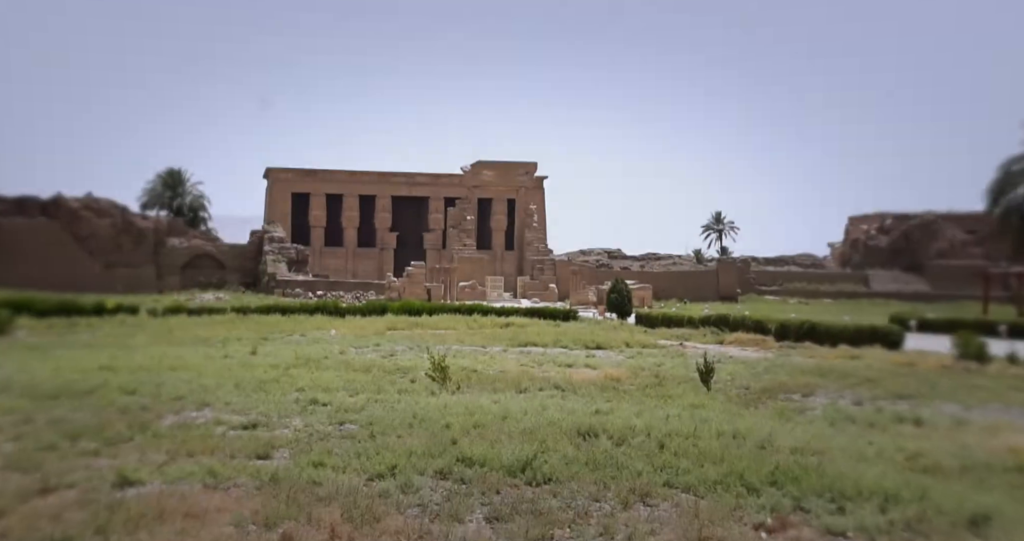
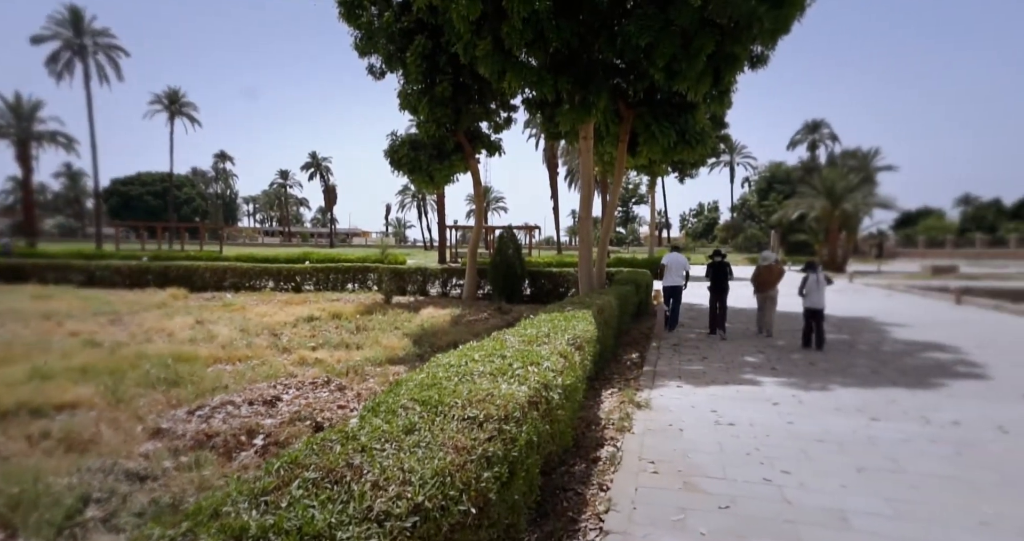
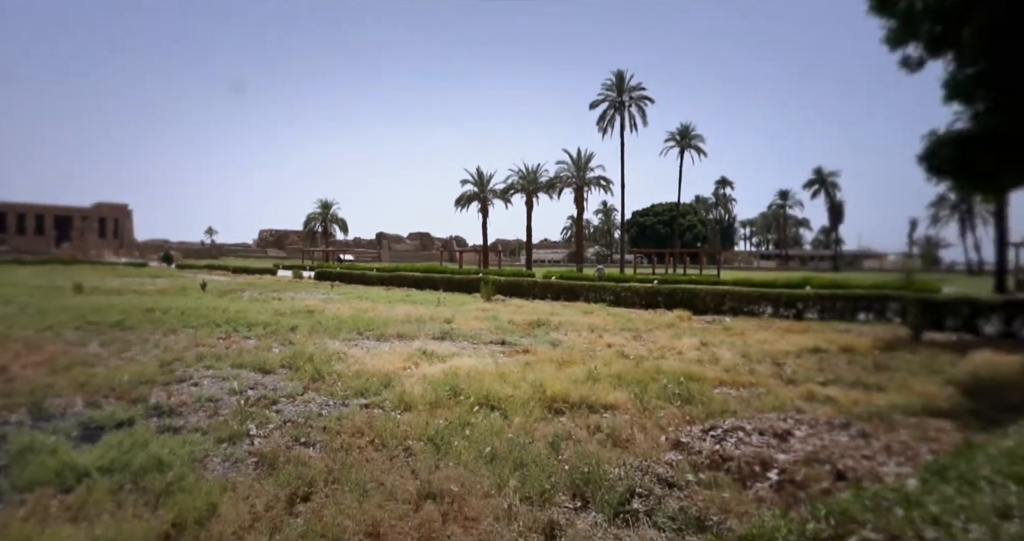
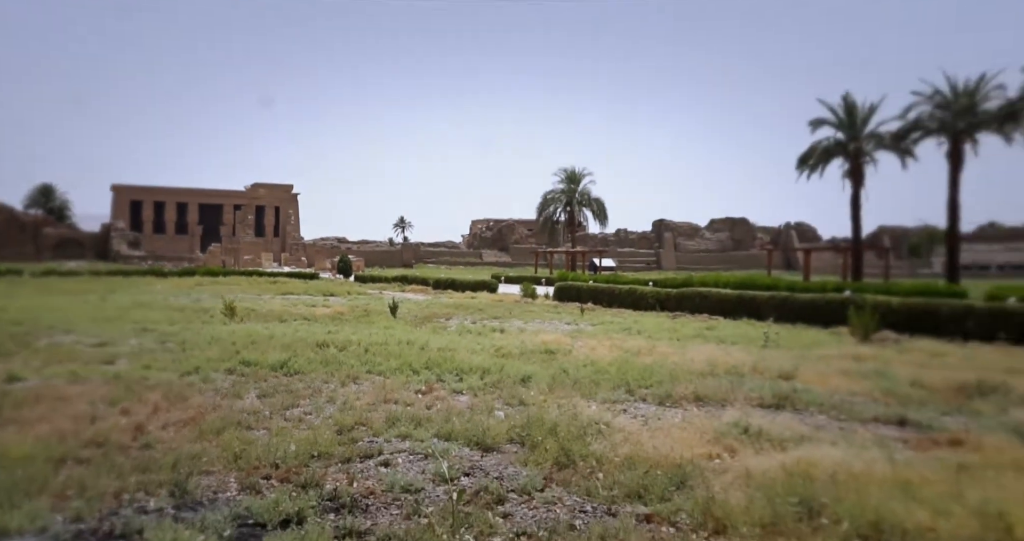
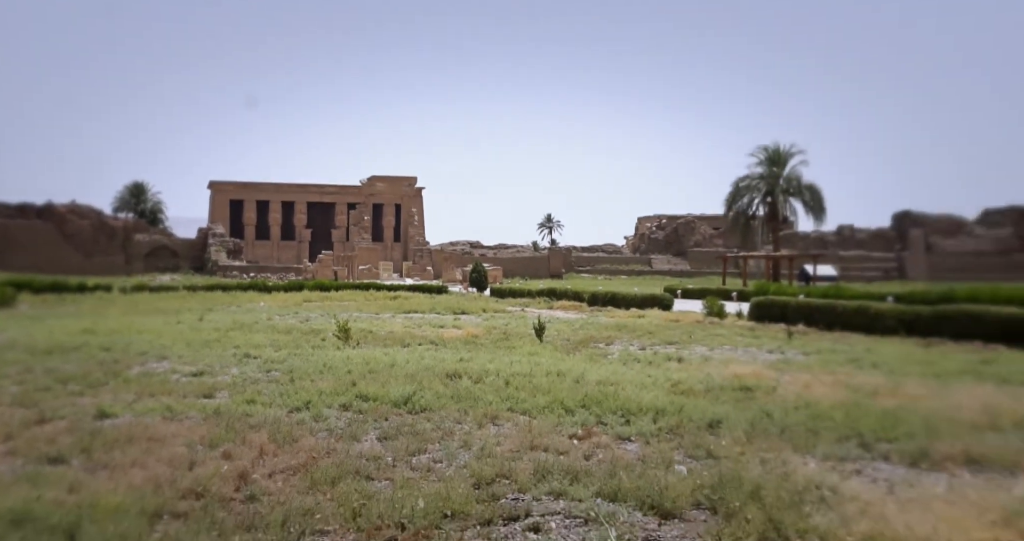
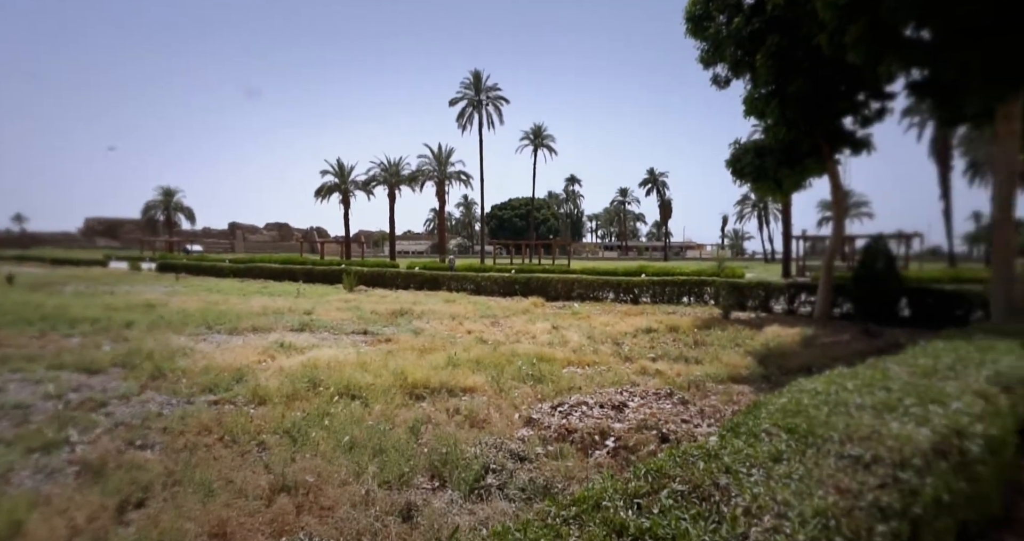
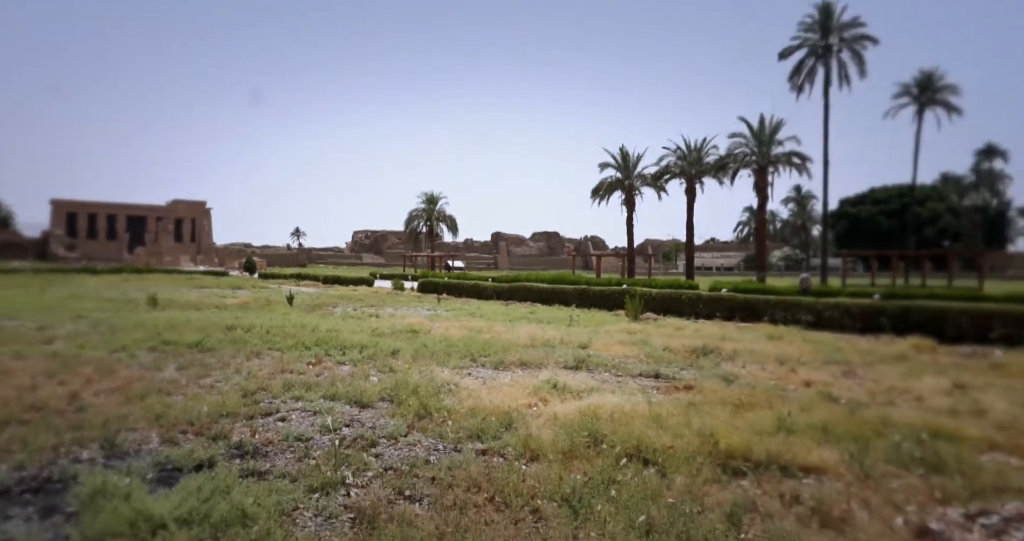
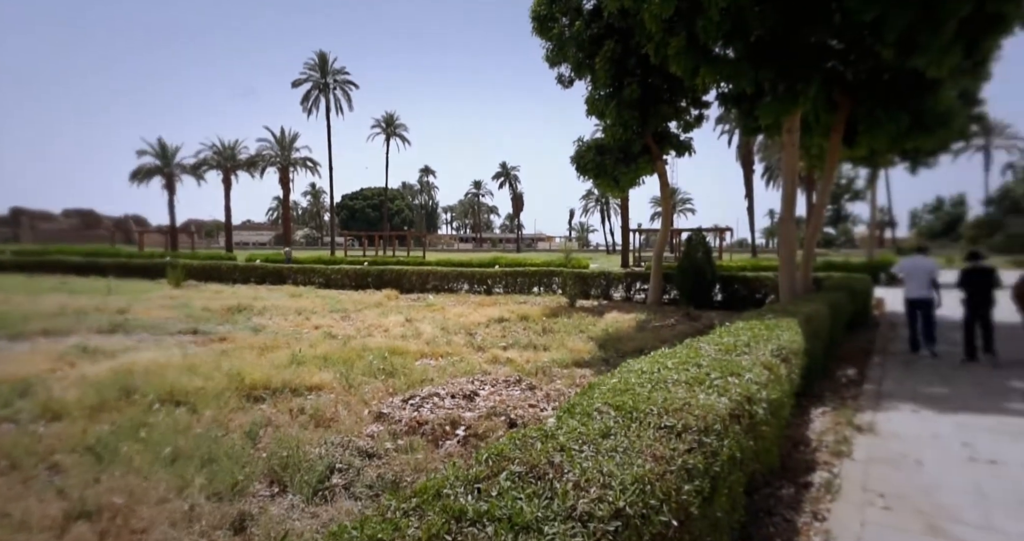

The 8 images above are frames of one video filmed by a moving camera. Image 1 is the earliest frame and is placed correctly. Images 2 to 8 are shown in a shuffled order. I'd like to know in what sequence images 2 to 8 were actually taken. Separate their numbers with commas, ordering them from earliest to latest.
5, 4, 7, 3, 6, 8, 2
